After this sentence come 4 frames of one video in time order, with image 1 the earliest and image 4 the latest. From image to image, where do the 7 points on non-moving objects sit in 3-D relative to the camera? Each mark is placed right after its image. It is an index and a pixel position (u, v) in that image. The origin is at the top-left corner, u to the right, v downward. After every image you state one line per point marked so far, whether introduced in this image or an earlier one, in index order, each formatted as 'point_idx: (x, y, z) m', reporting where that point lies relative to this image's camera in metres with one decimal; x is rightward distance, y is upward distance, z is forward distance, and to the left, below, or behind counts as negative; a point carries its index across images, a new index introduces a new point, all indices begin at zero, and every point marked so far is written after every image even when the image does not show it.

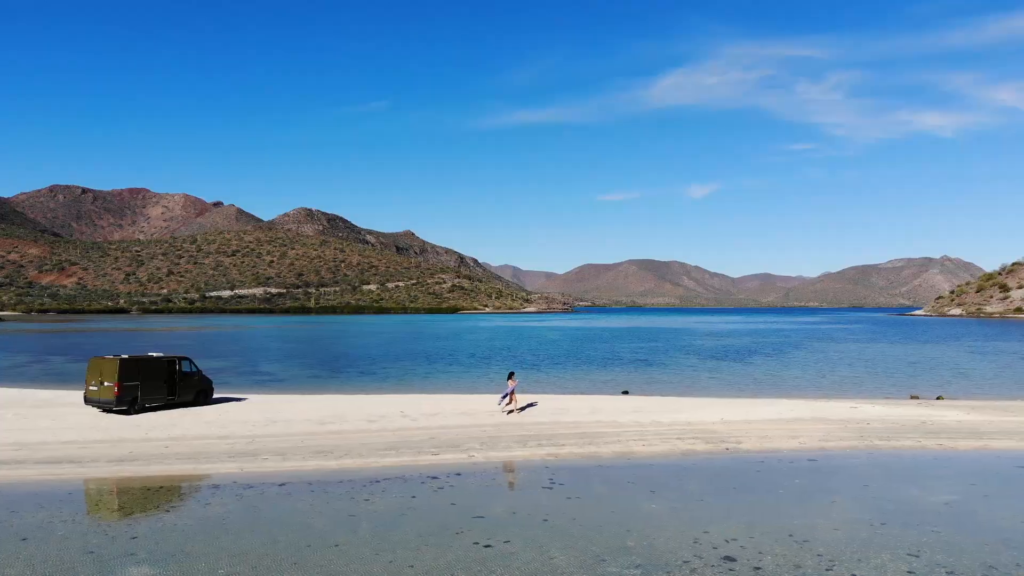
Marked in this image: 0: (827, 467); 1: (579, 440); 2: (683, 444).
0: (+7.3, -4.0, +15.4) m
1: (+1.7, -3.9, +17.4) m
2: (+4.4, -4.0, +17.2) m
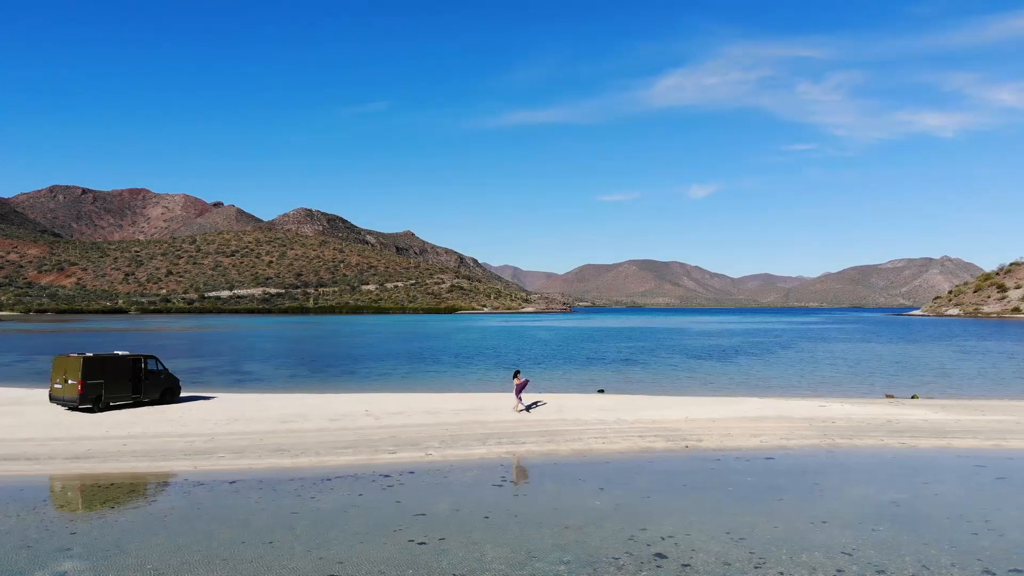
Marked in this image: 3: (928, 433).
0: (+6.2, -4.0, +15.3) m
1: (+0.7, -3.8, +17.3) m
2: (+3.3, -3.9, +17.2) m
3: (+11.1, -3.9, +18.2) m
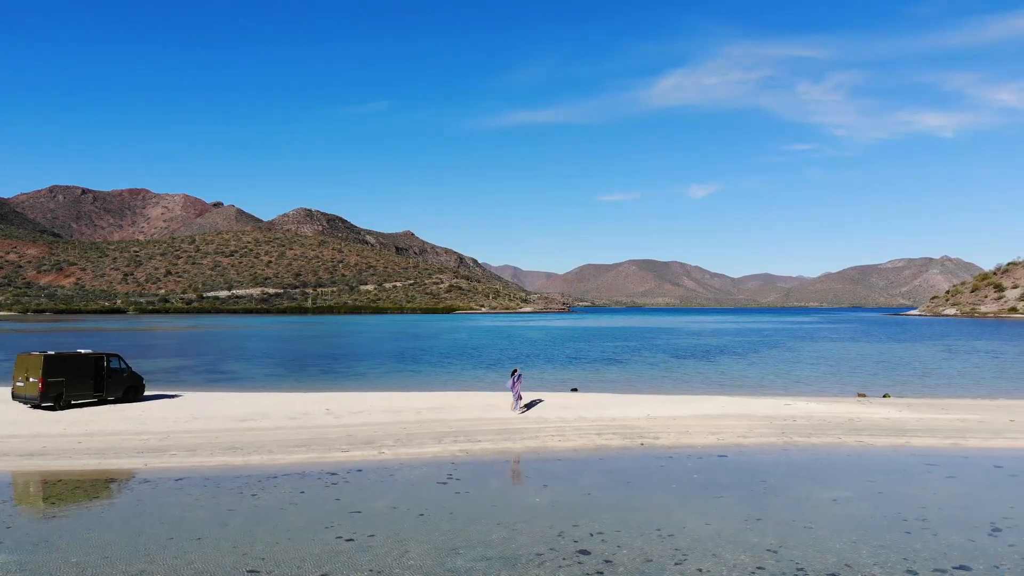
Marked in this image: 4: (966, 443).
0: (+5.1, -3.9, +15.3) m
1: (-0.4, -3.8, +17.3) m
2: (+2.2, -3.8, +17.2) m
3: (+10.0, -3.8, +18.1) m
4: (+11.4, -3.9, +17.0) m
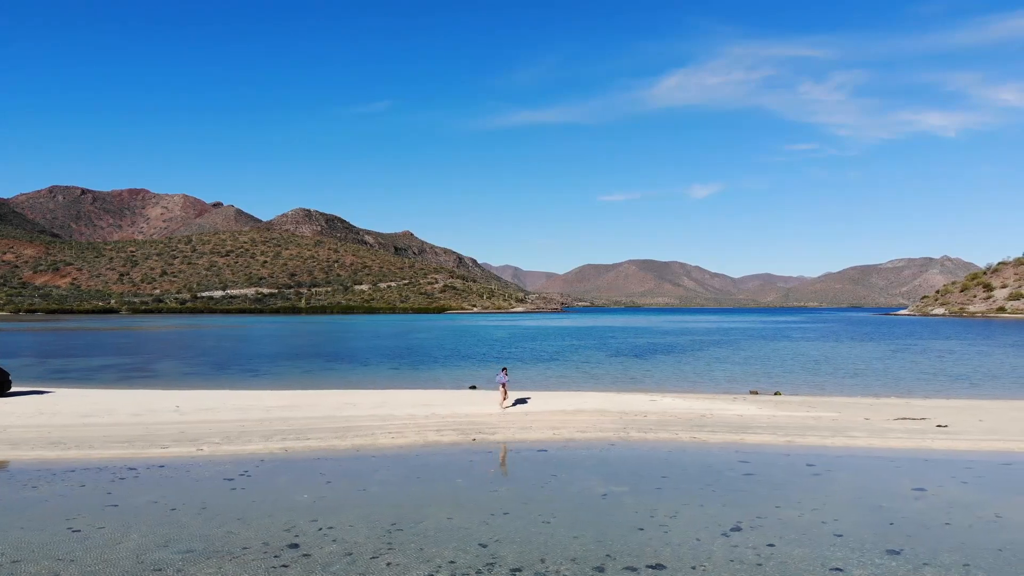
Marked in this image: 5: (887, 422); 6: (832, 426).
0: (+0.9, -3.8, +15.2) m
1: (-4.6, -3.7, +17.2) m
2: (-2.0, -3.7, +17.1) m
3: (+5.8, -3.7, +18.0) m
4: (+7.2, -3.8, +16.9) m
5: (+10.6, -3.8, +19.1) m
6: (+8.6, -3.7, +18.2) m
